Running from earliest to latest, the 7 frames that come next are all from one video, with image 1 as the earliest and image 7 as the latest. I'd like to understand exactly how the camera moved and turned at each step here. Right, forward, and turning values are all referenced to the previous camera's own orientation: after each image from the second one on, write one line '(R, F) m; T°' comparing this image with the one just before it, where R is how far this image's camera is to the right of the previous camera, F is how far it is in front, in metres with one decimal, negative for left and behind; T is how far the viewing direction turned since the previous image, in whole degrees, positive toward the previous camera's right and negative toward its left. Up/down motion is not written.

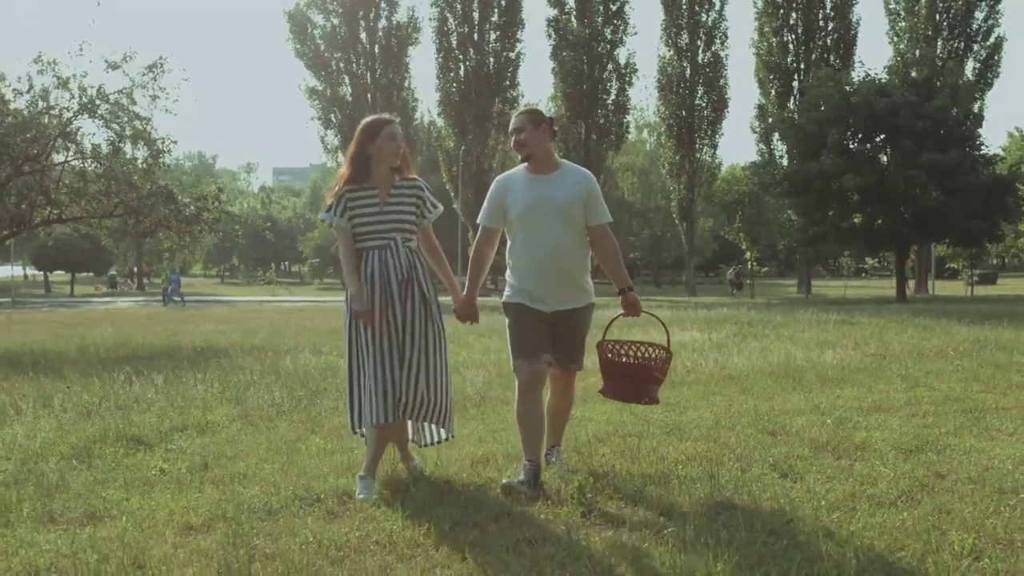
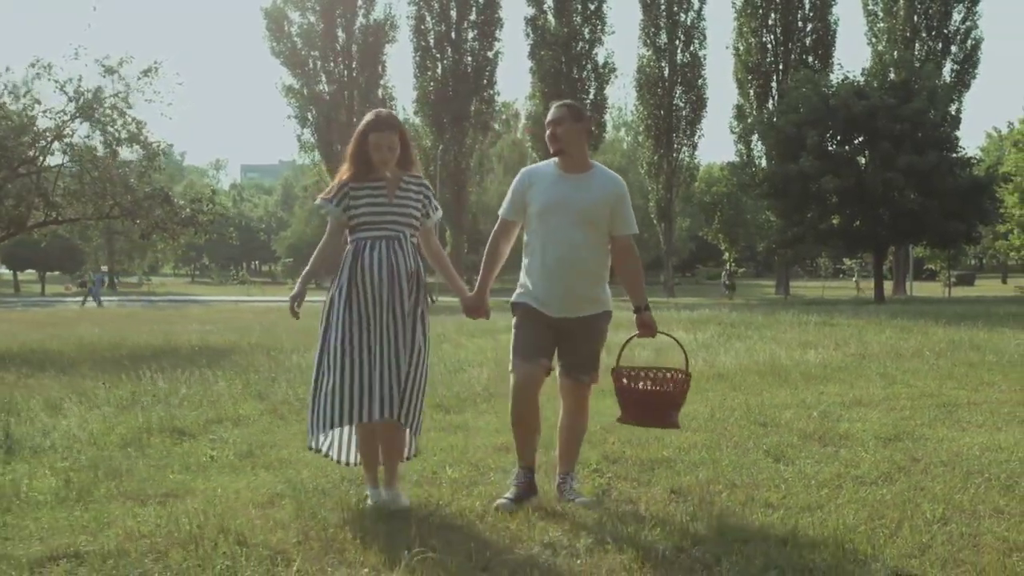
(-0.2, -0.6) m; +1°
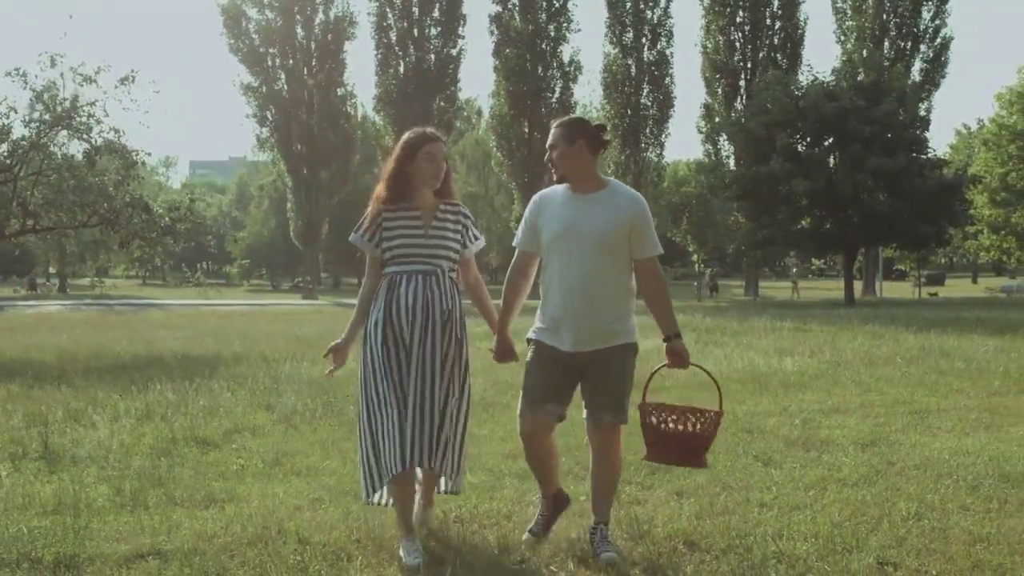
(-0.2, -0.5) m; +1°
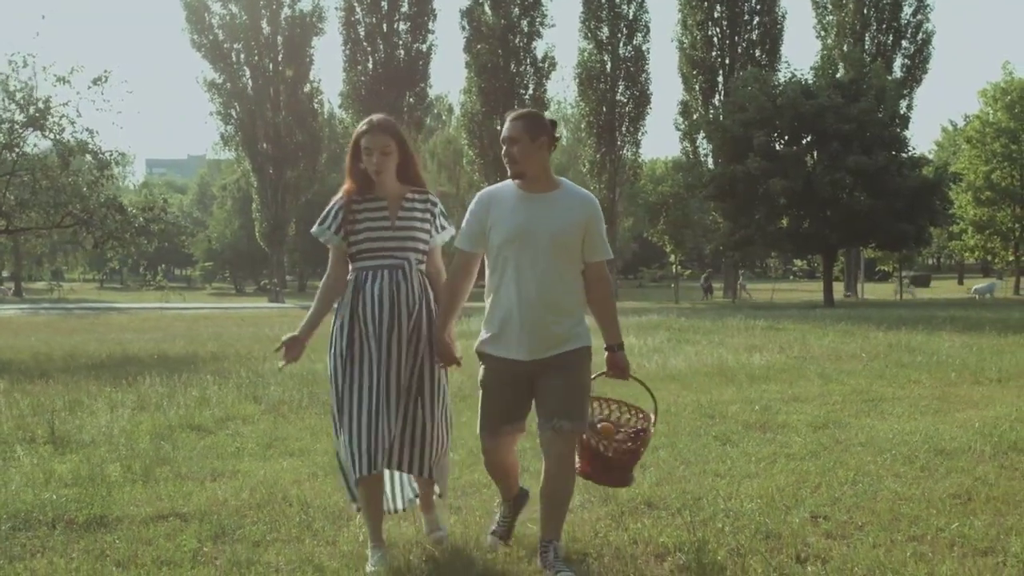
(0.0, -0.6) m; +1°
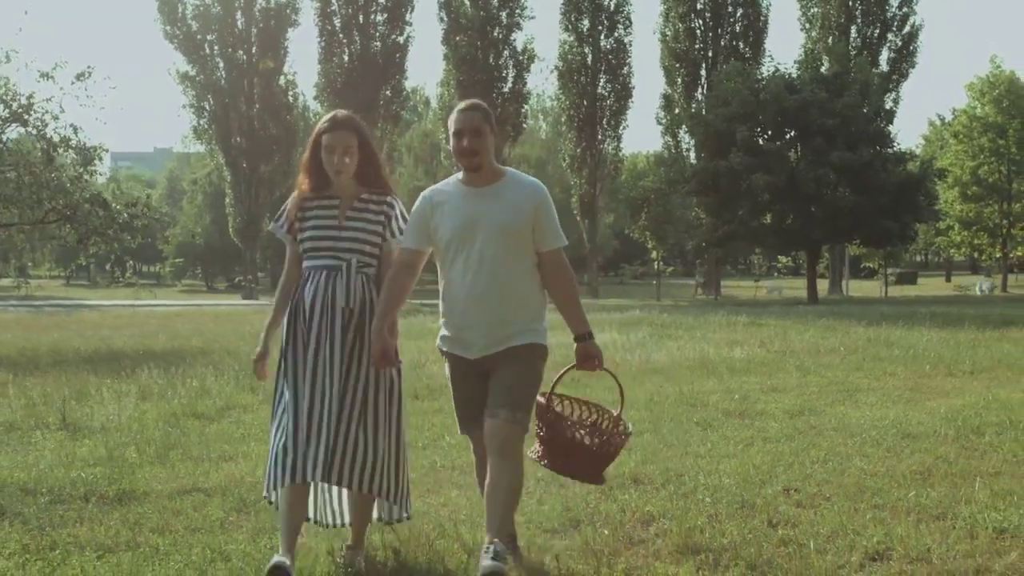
(-0.1, -0.4) m; +1°
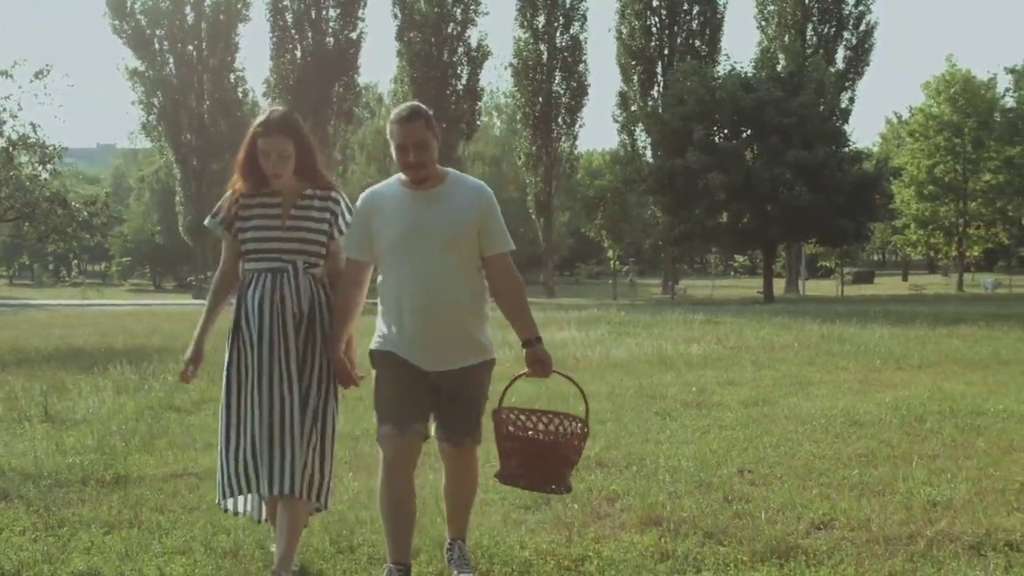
(-0.1, -0.3) m; +2°
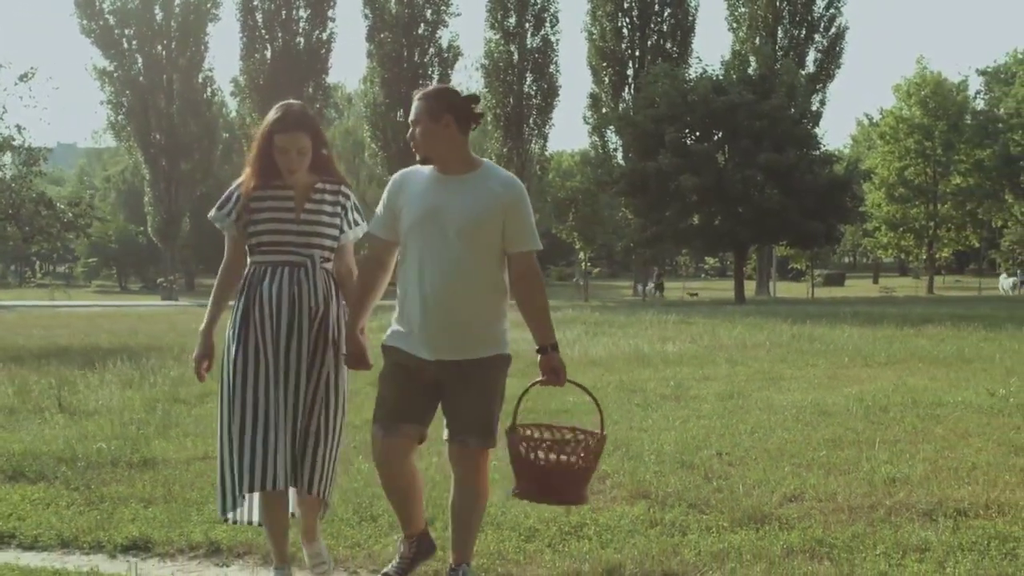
(-0.1, -0.5) m; +1°
